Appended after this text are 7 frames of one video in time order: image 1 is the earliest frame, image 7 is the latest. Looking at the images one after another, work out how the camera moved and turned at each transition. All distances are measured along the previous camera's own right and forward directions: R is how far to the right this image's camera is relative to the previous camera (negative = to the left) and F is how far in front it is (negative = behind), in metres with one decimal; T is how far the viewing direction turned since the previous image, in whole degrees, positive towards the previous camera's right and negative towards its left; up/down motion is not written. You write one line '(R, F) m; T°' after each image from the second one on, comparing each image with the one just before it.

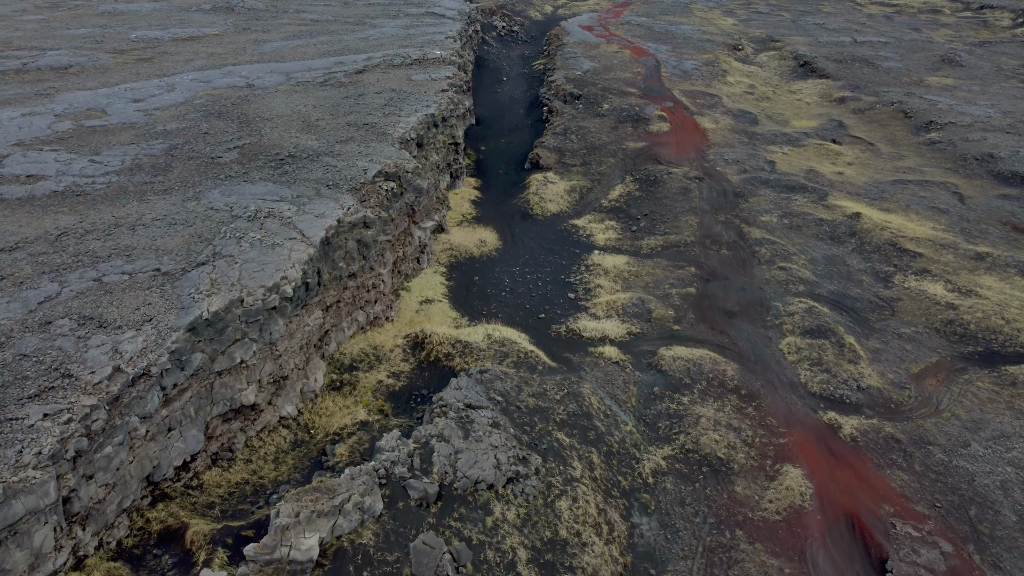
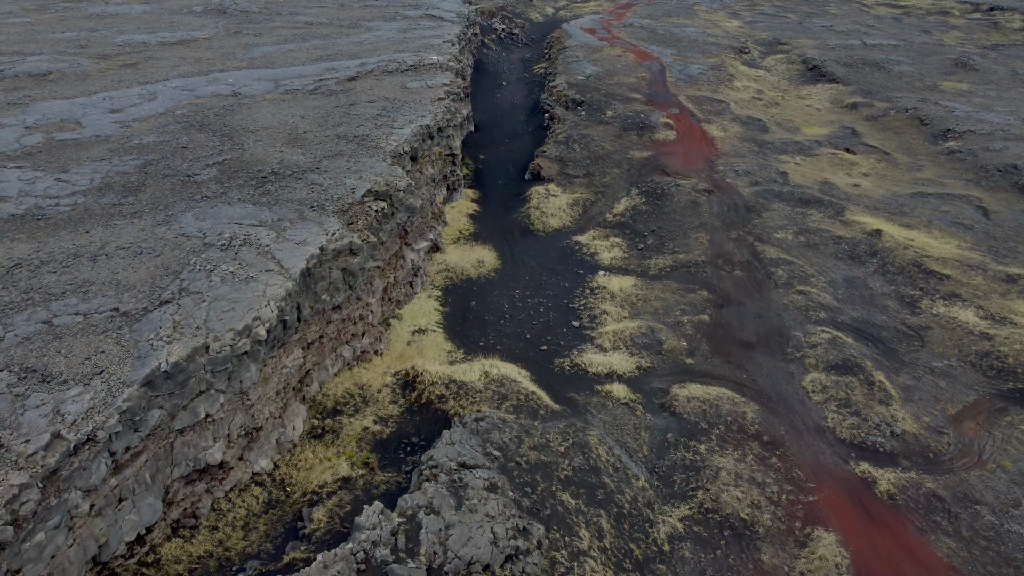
(0.0, +1.6) m; 0°
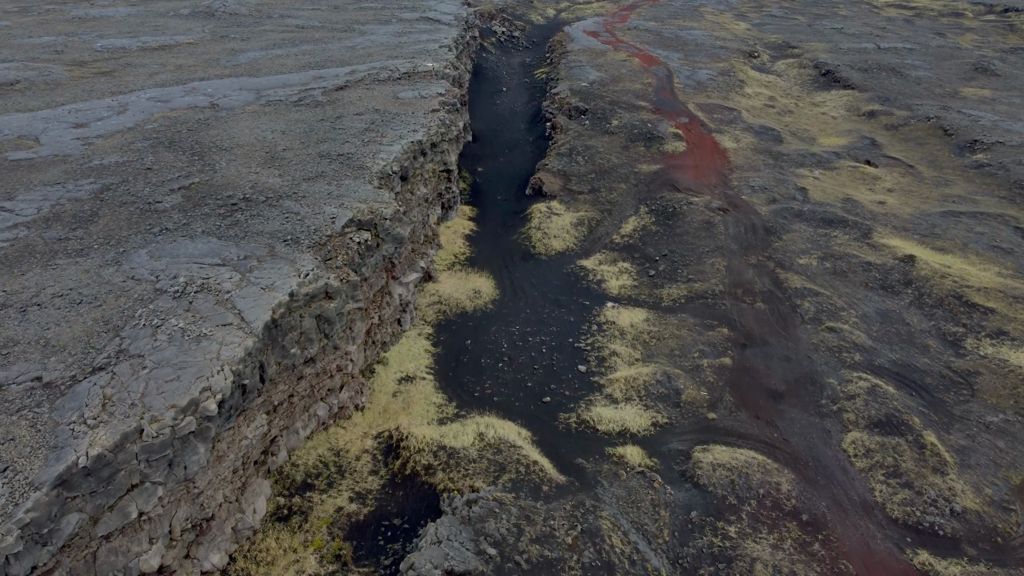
(0.0, +2.2) m; 0°
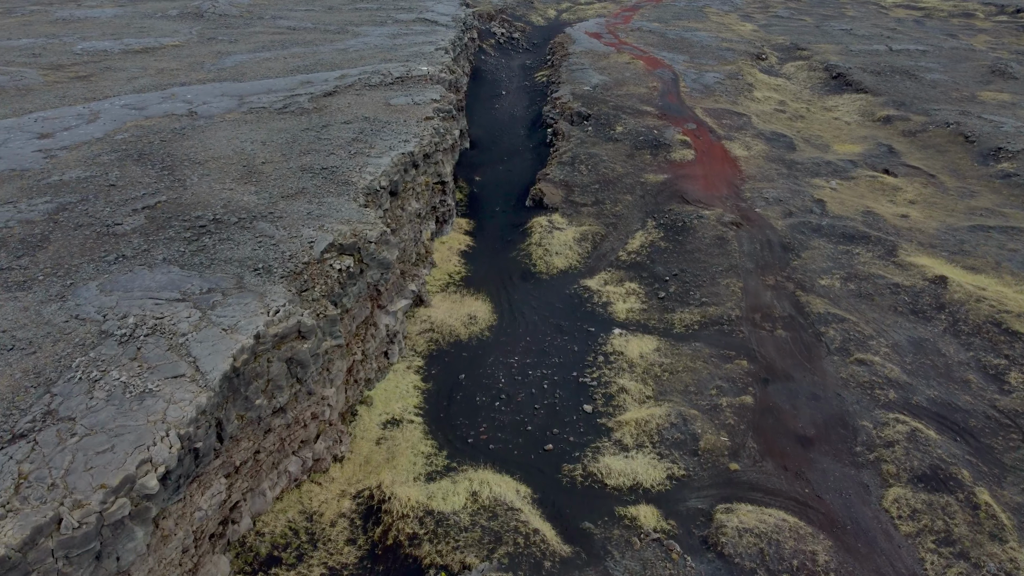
(0.0, +1.8) m; 0°
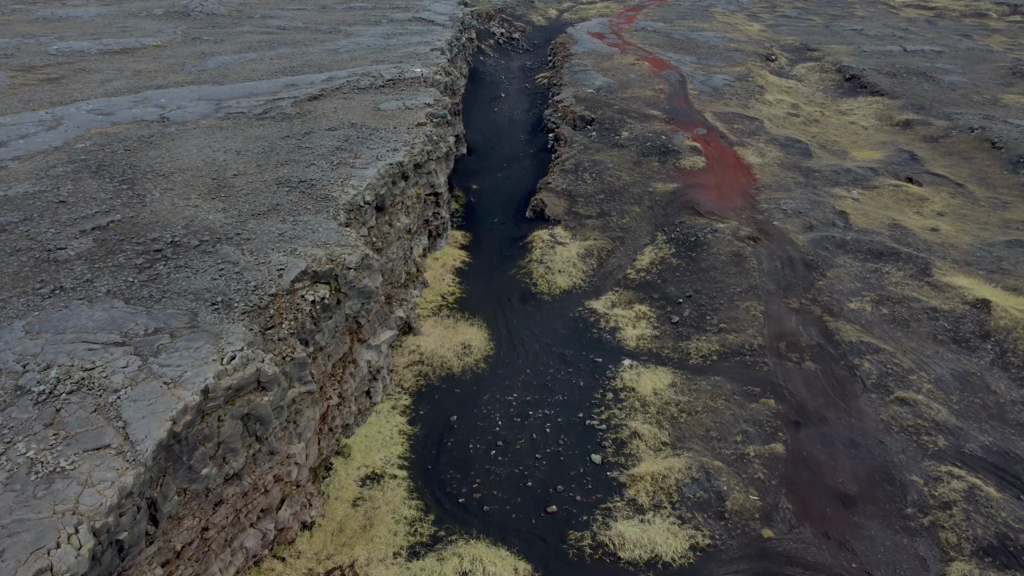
(0.0, +2.1) m; 0°
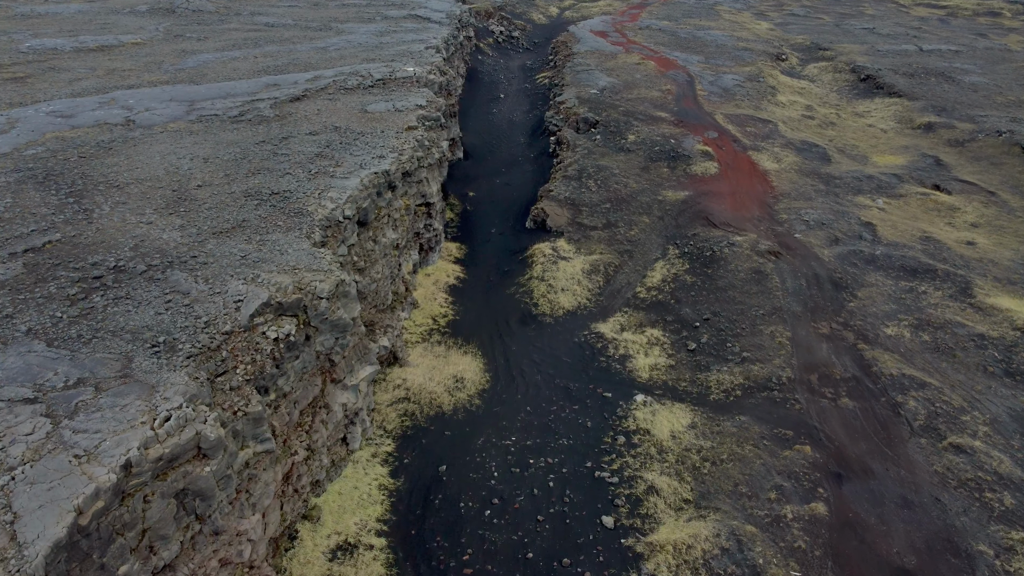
(0.0, +2.1) m; 0°
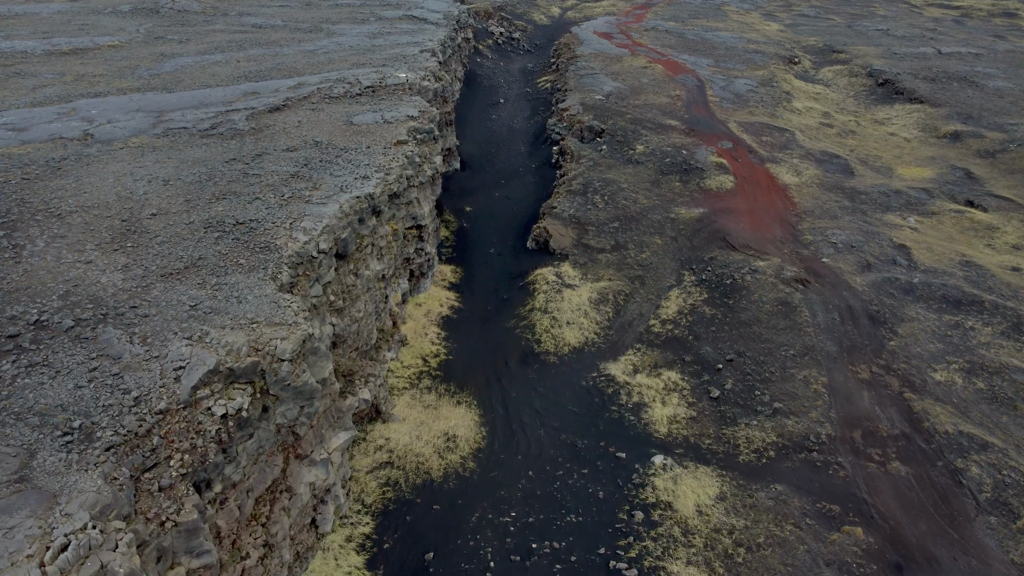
(0.0, +2.2) m; 0°
